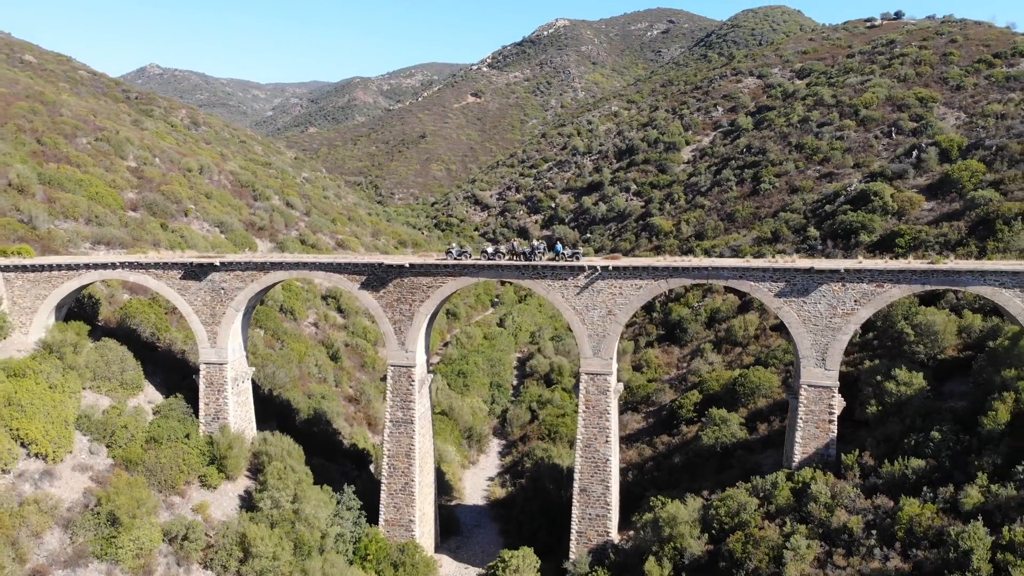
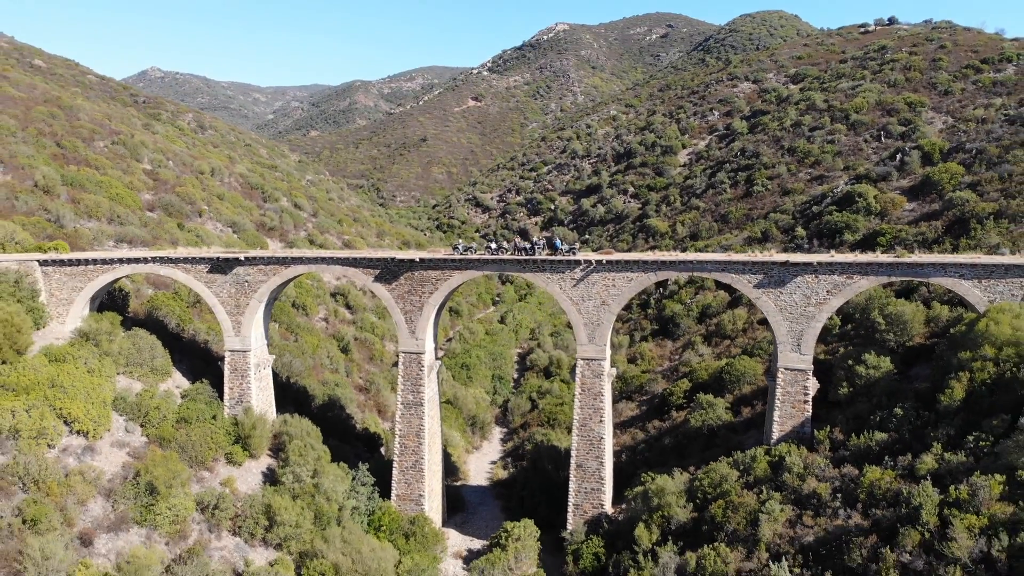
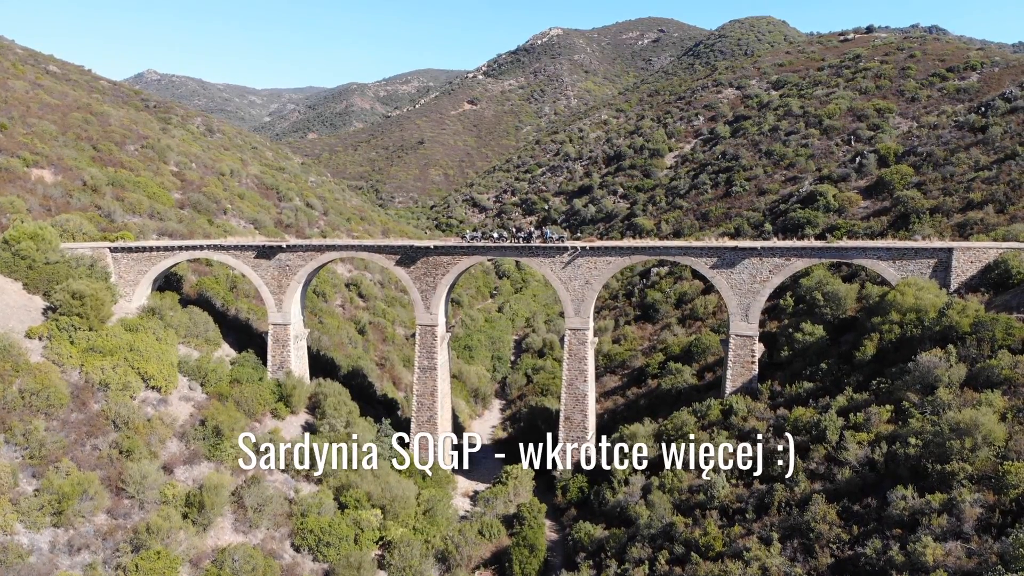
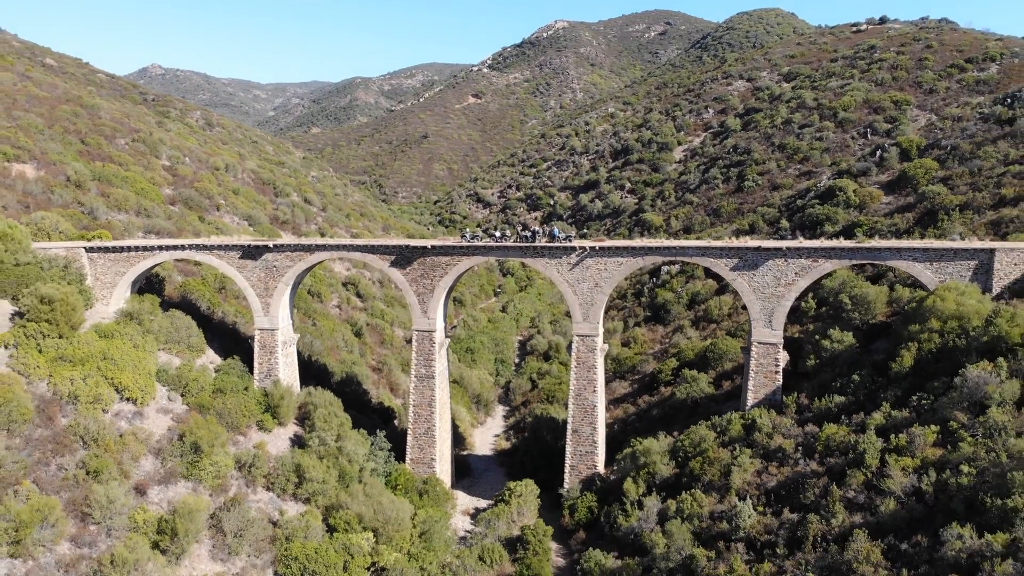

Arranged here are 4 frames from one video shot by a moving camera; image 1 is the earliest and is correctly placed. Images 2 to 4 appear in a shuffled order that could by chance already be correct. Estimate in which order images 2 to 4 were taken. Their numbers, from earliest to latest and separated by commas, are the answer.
2, 4, 3
